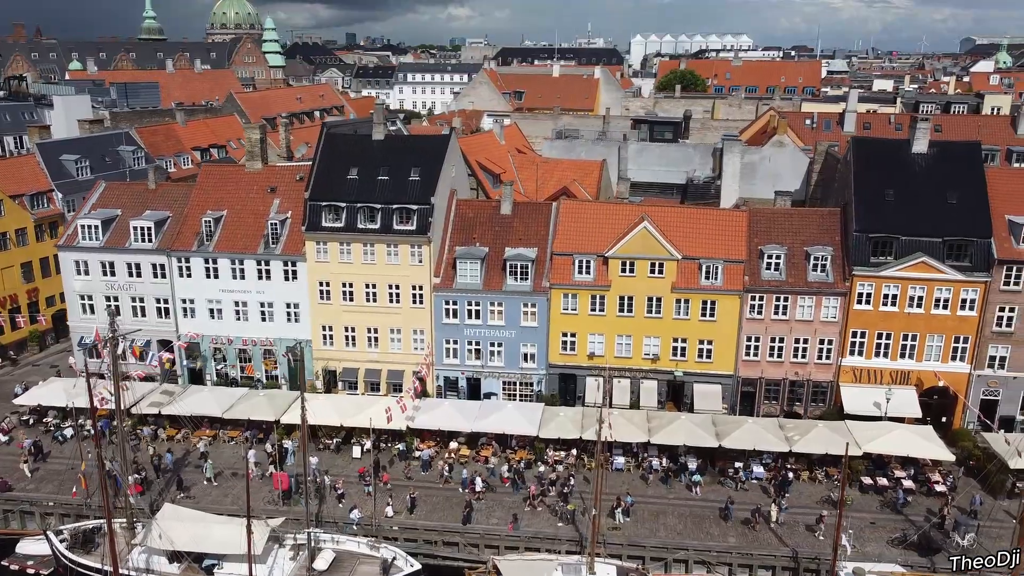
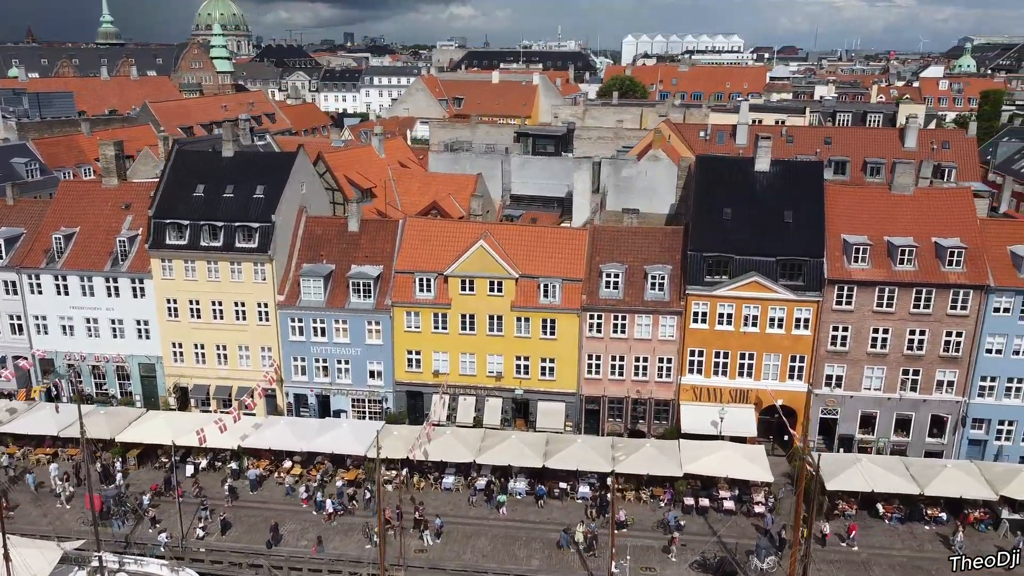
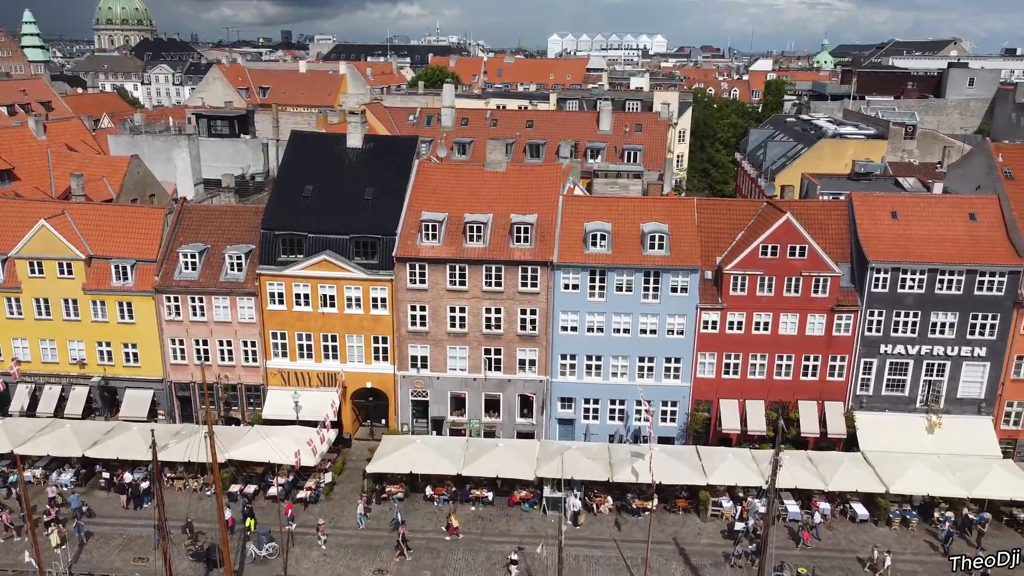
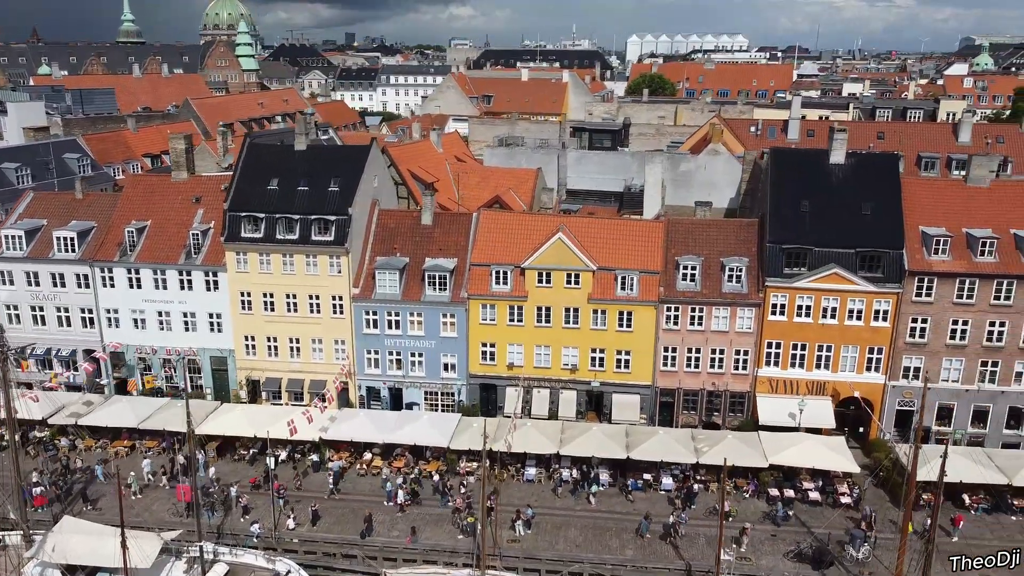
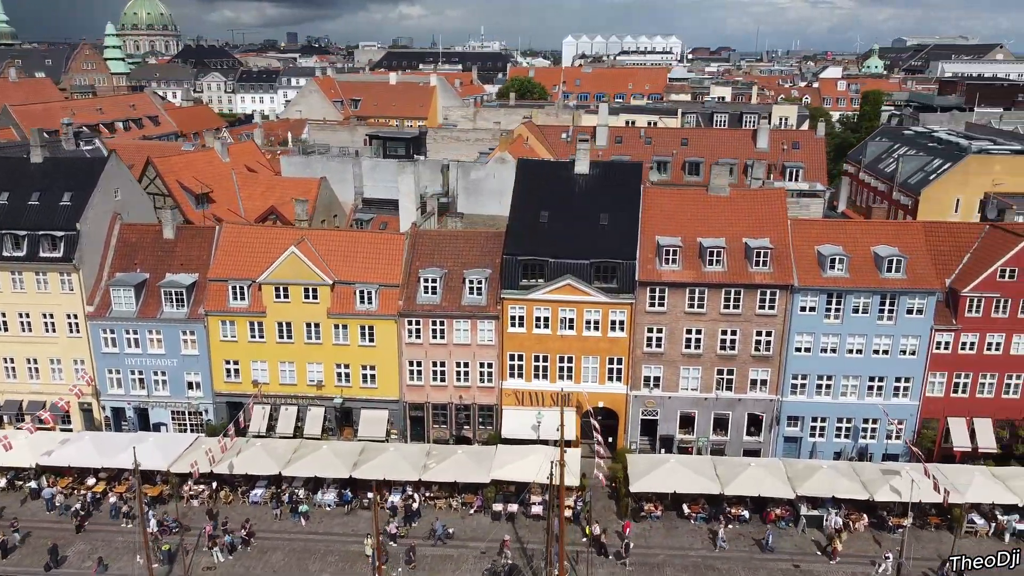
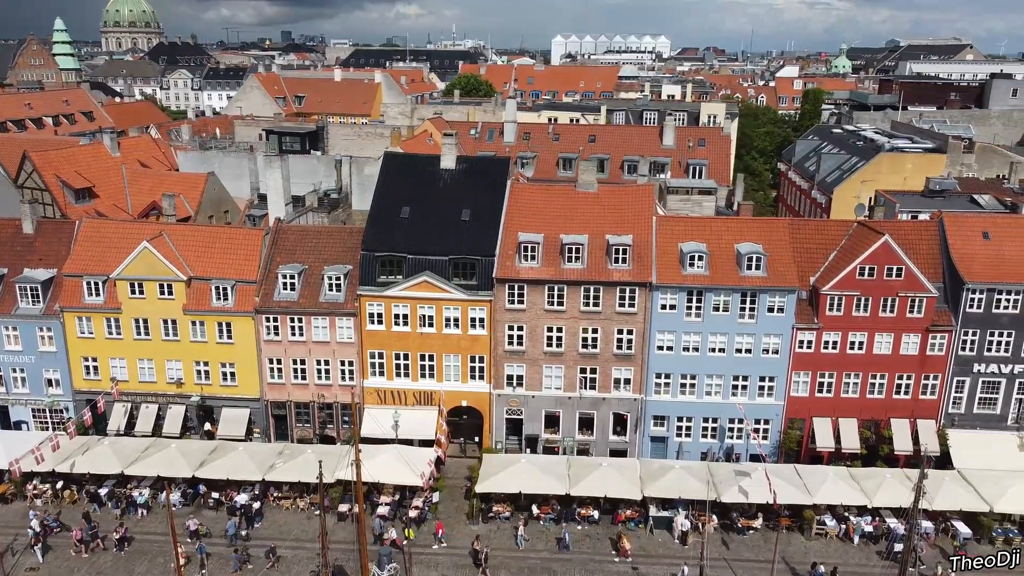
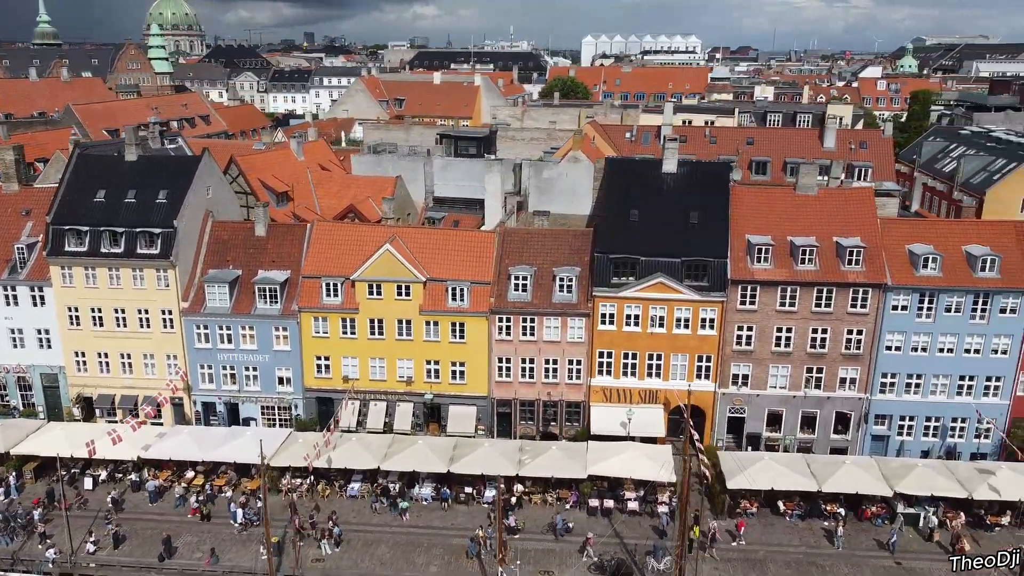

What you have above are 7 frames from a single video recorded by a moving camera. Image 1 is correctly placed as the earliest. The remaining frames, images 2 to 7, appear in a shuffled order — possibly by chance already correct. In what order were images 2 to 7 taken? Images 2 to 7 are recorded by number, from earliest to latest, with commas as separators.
4, 2, 7, 5, 6, 3
